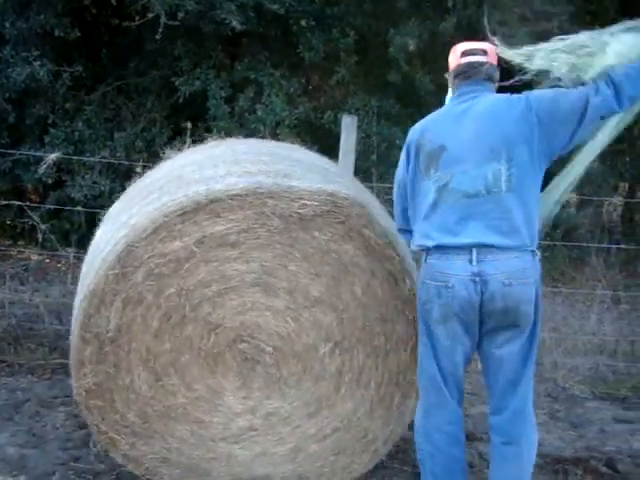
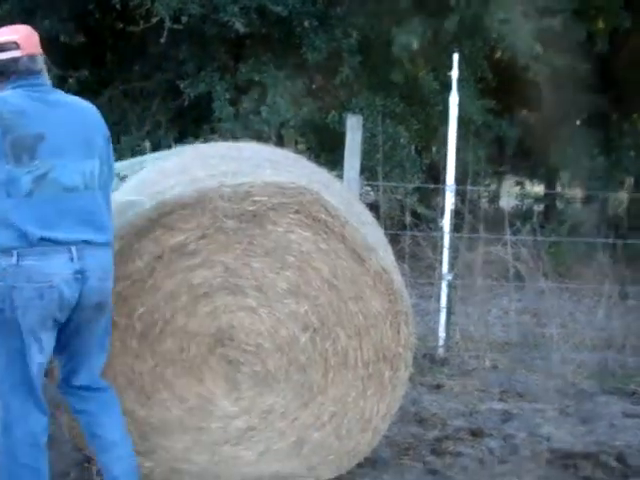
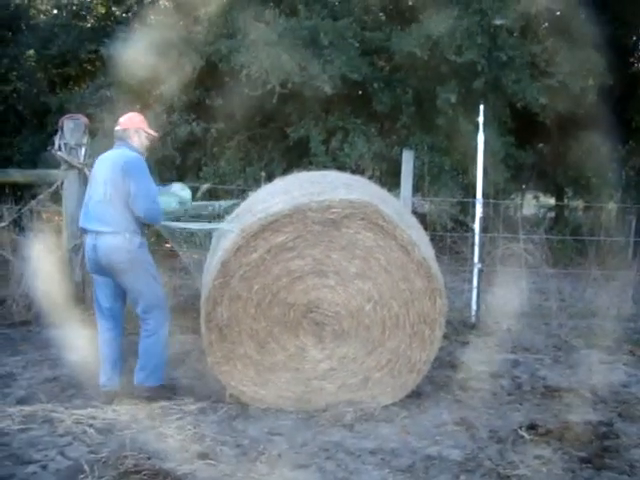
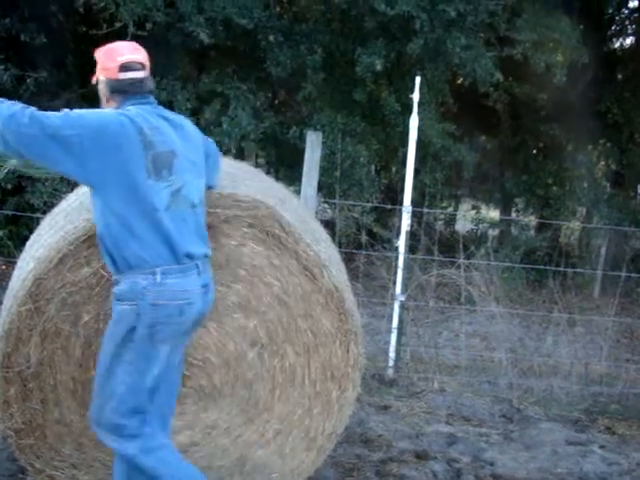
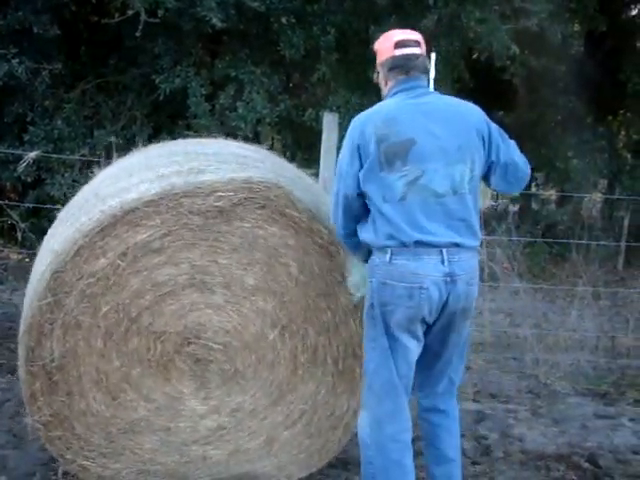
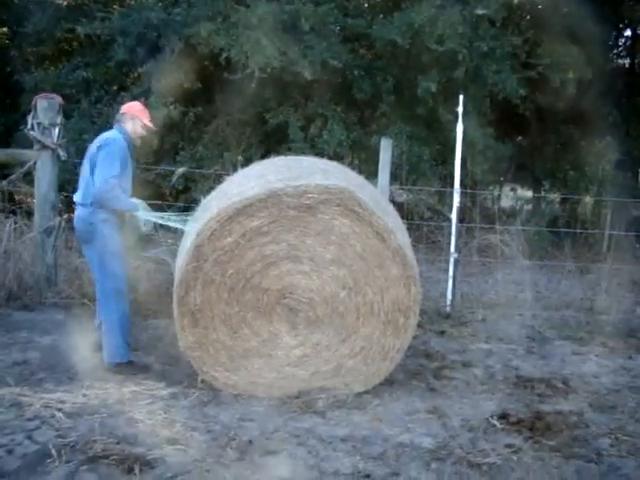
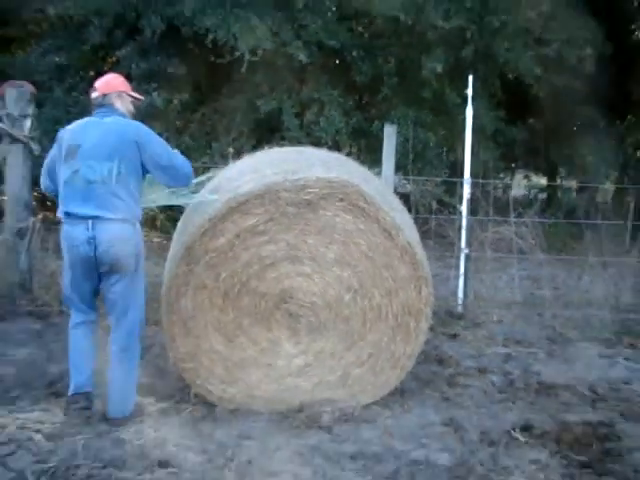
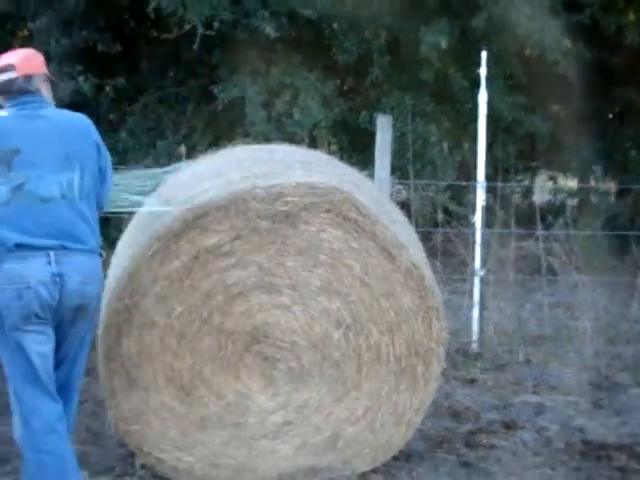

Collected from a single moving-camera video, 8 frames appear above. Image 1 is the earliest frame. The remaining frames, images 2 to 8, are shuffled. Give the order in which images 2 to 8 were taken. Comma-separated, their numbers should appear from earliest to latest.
5, 4, 2, 8, 7, 3, 6
